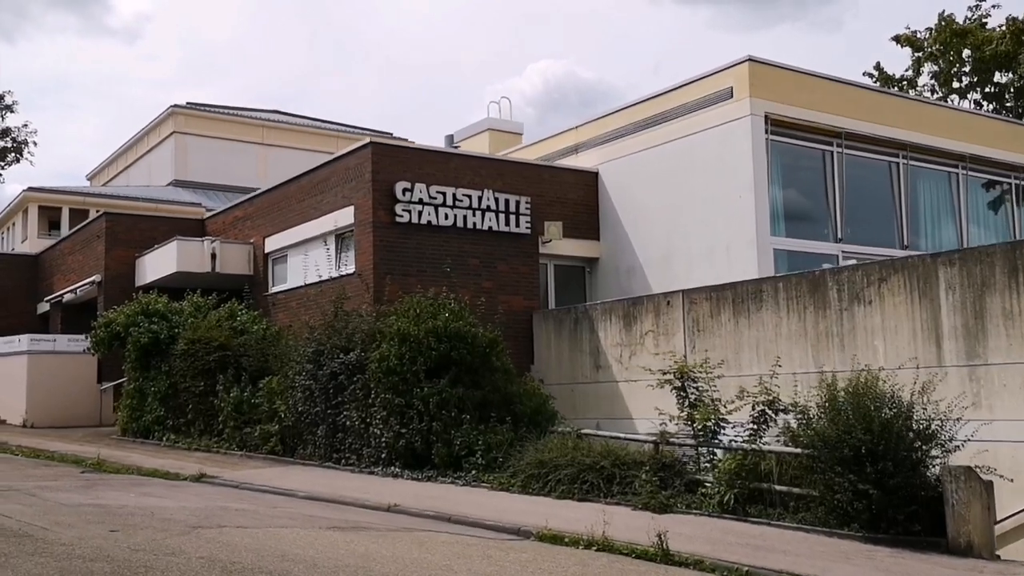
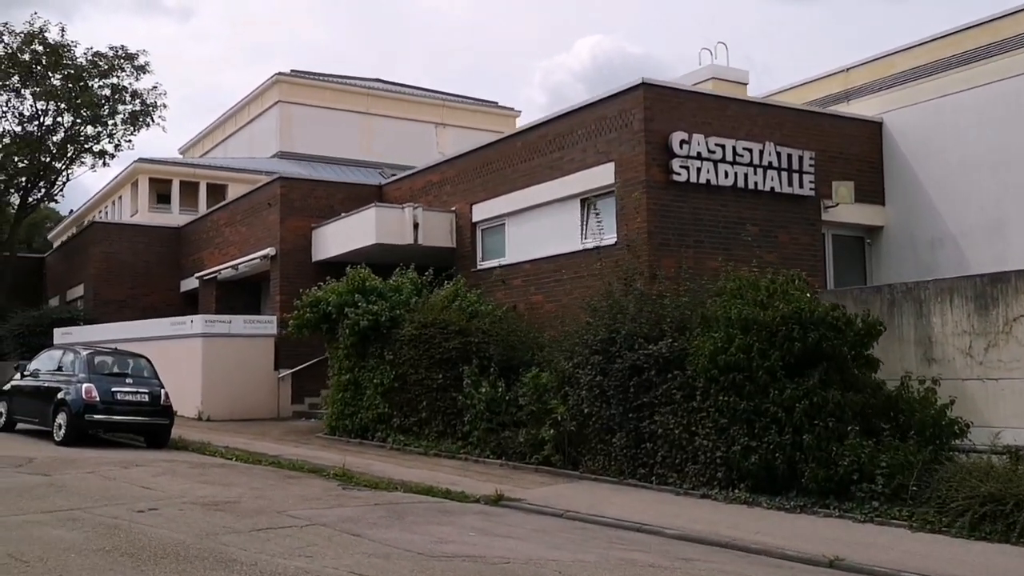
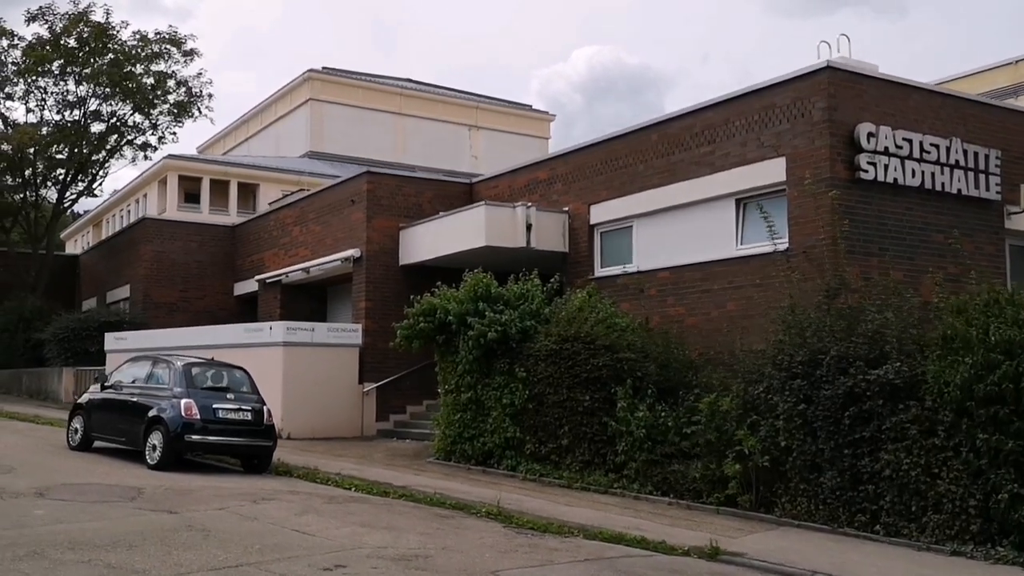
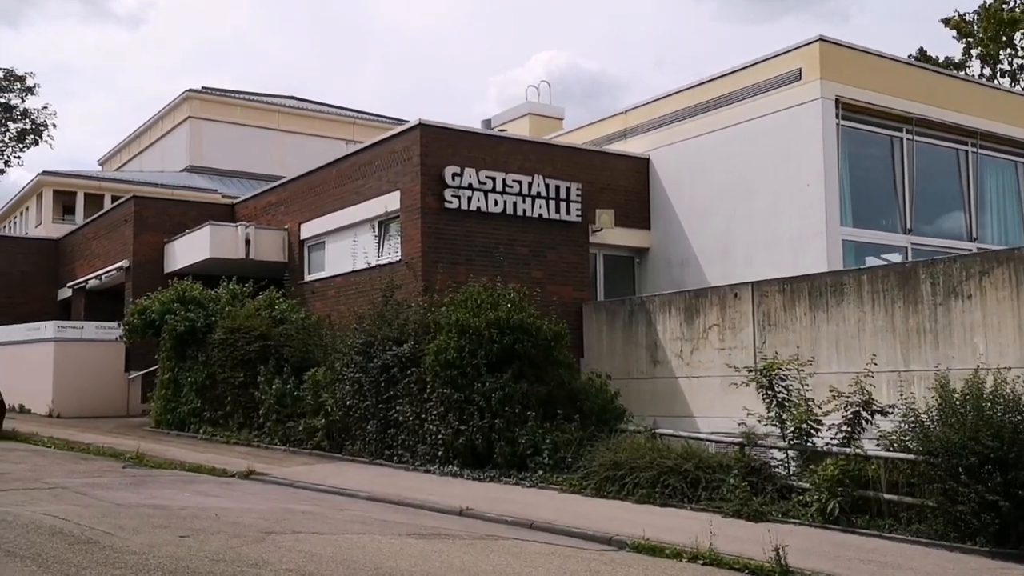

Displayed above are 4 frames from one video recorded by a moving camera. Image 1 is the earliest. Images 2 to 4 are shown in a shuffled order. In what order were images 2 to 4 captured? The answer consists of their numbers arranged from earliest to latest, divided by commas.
4, 2, 3
